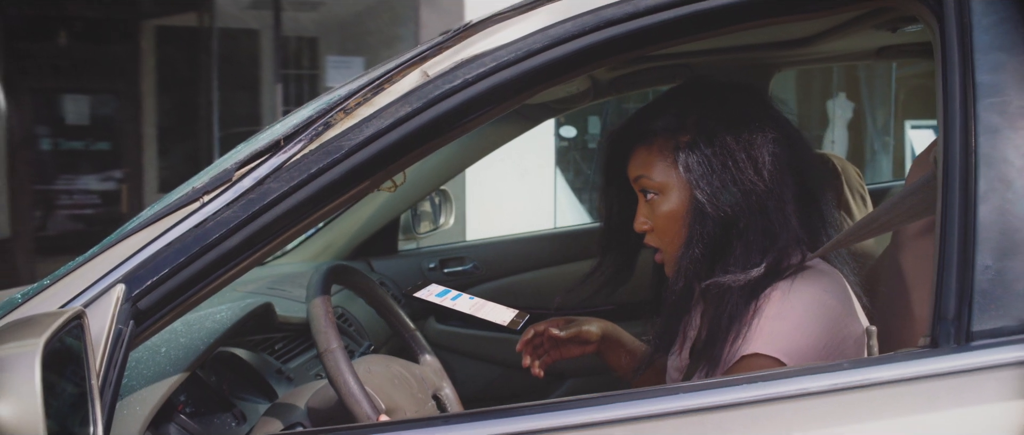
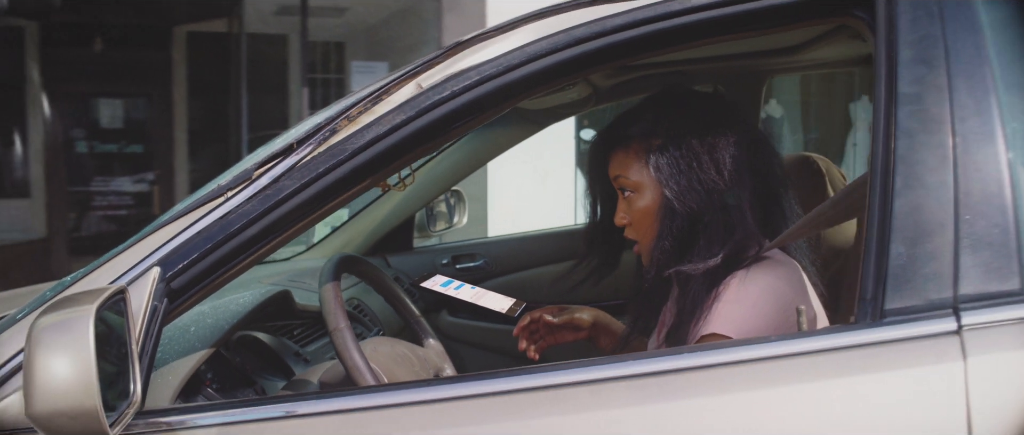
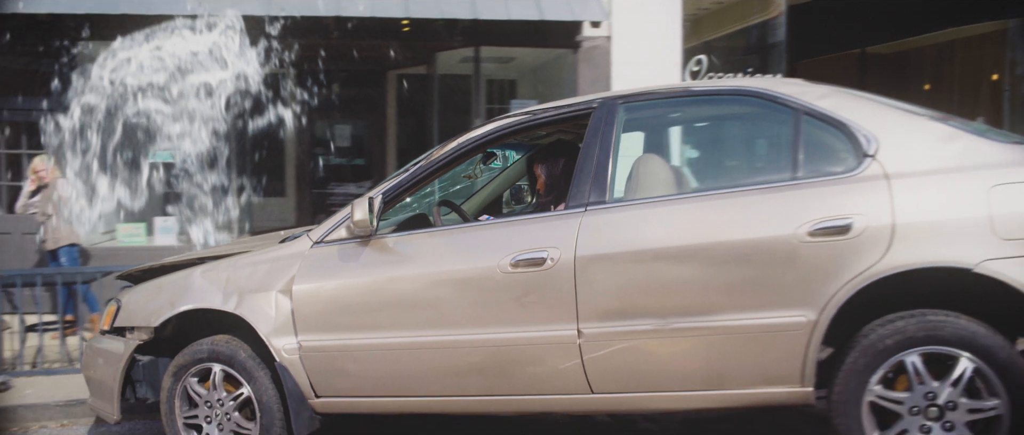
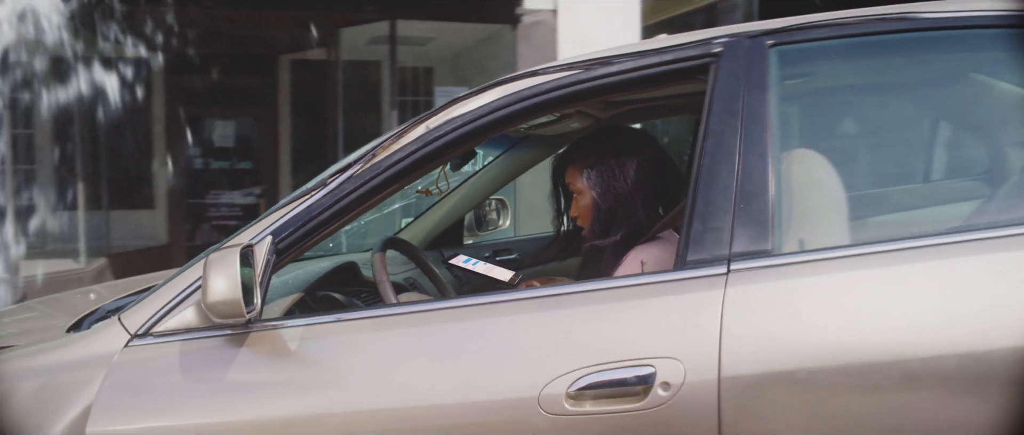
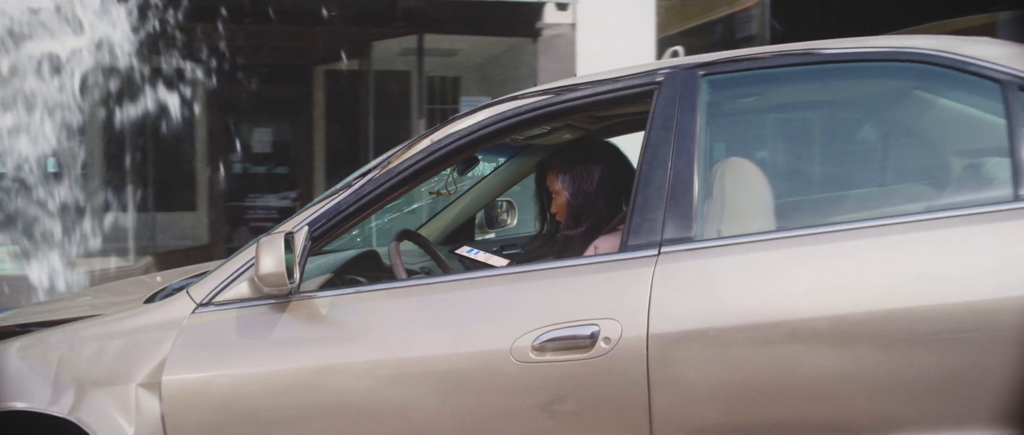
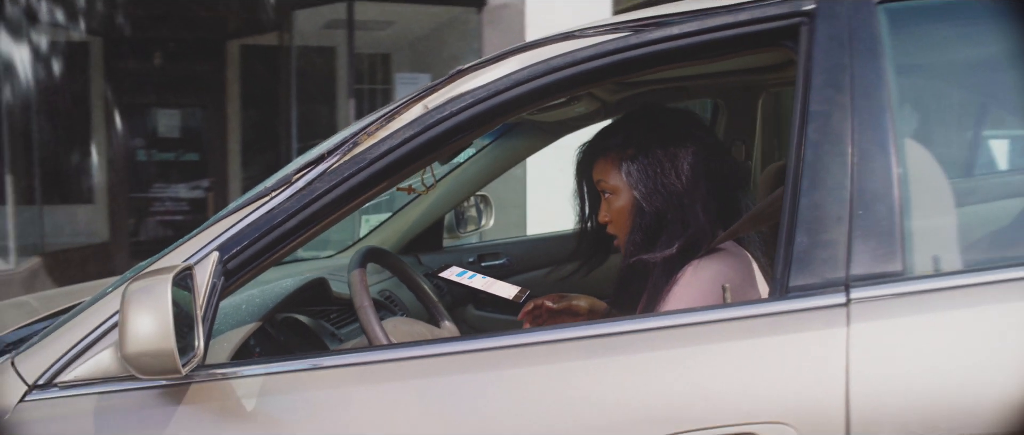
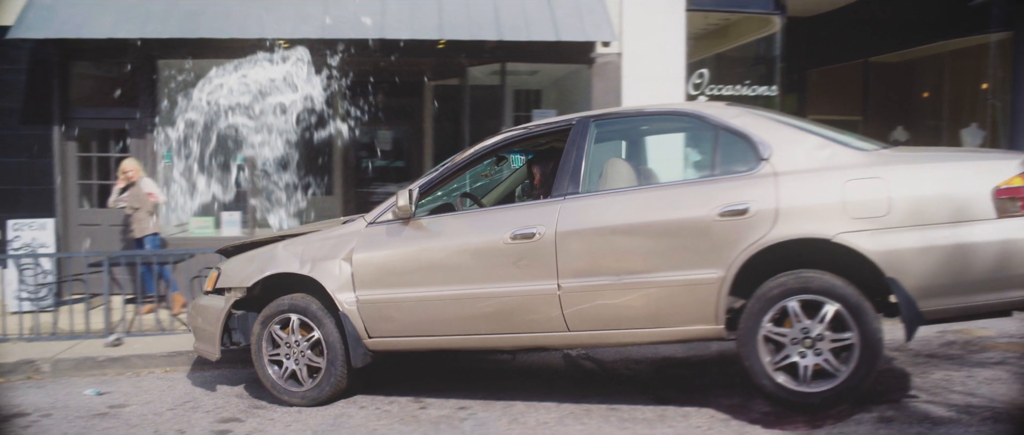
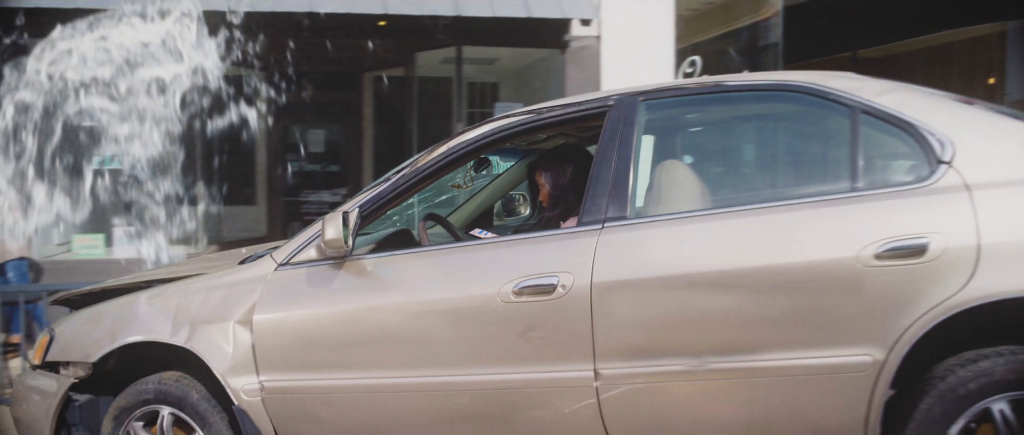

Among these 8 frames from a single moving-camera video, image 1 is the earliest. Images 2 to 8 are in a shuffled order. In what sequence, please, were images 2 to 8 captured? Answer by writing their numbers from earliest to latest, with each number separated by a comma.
2, 6, 4, 5, 8, 3, 7
